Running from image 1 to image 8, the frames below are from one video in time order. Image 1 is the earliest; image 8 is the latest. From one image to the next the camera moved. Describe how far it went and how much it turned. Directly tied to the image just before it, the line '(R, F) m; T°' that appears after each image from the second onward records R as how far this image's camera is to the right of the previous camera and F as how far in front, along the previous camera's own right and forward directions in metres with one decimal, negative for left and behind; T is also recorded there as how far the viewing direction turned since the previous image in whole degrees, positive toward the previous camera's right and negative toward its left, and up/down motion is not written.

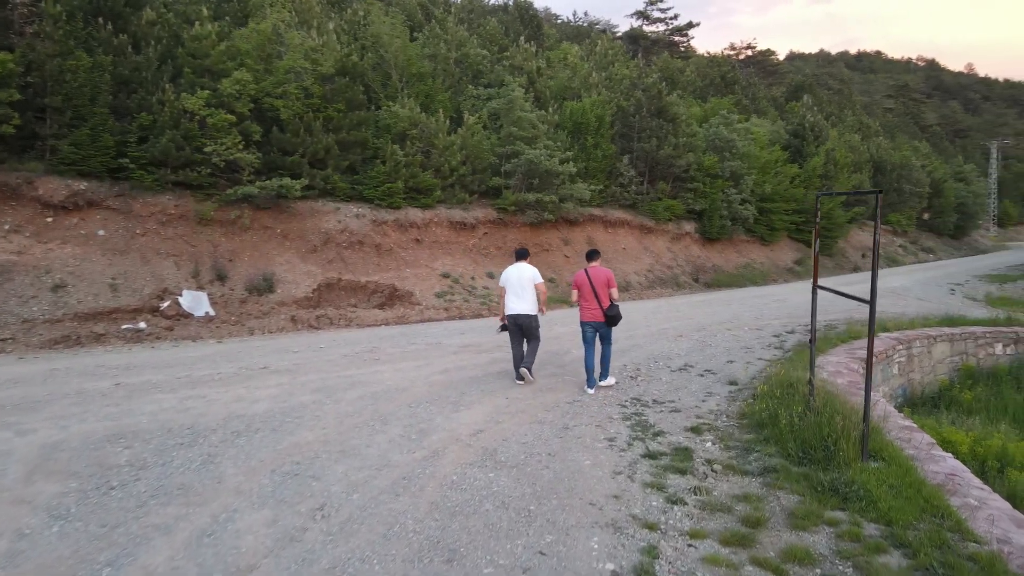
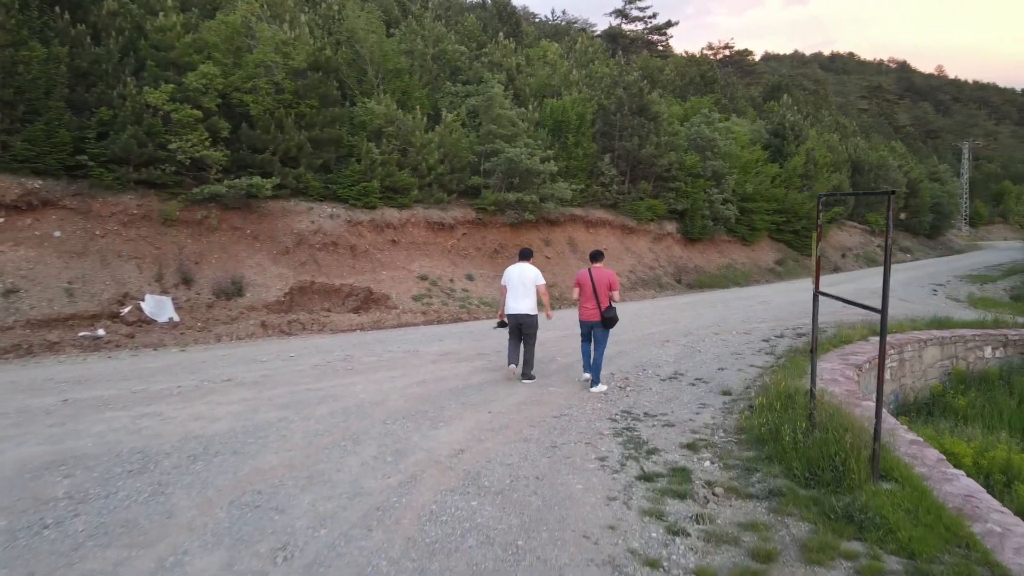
(0.0, +0.5) m; +2°
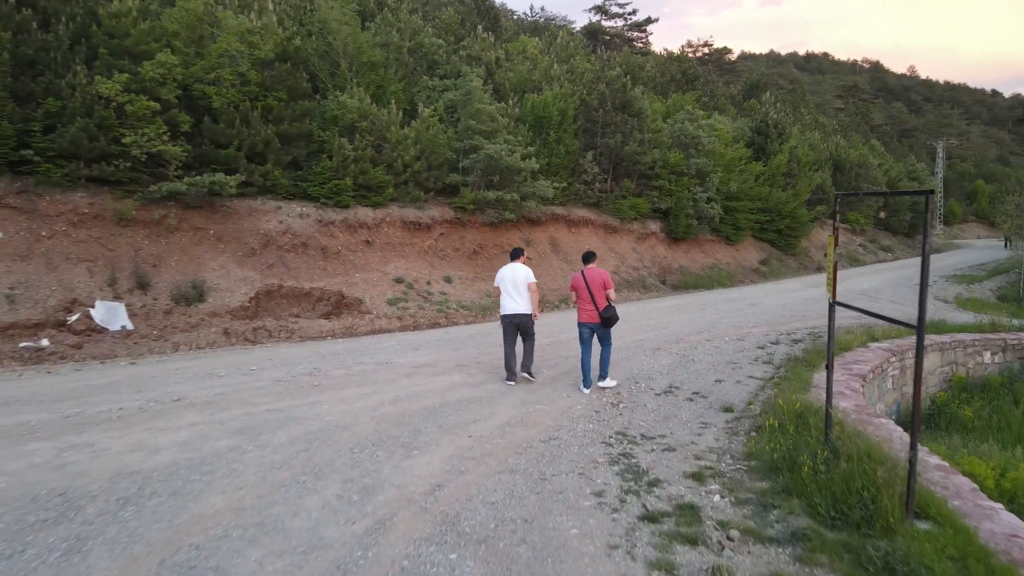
(0.0, +0.7) m; +2°
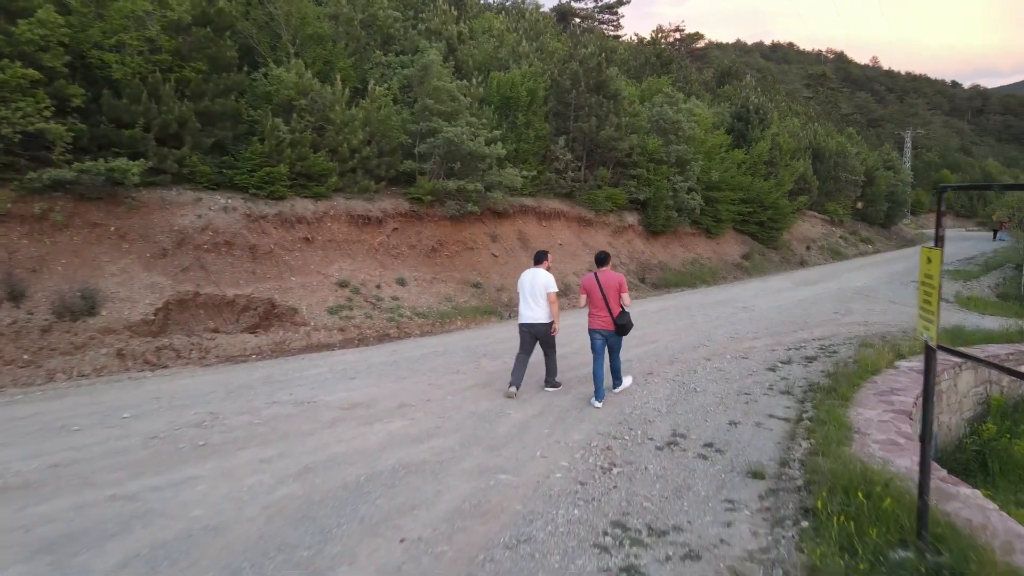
(+0.1, +1.9) m; +2°
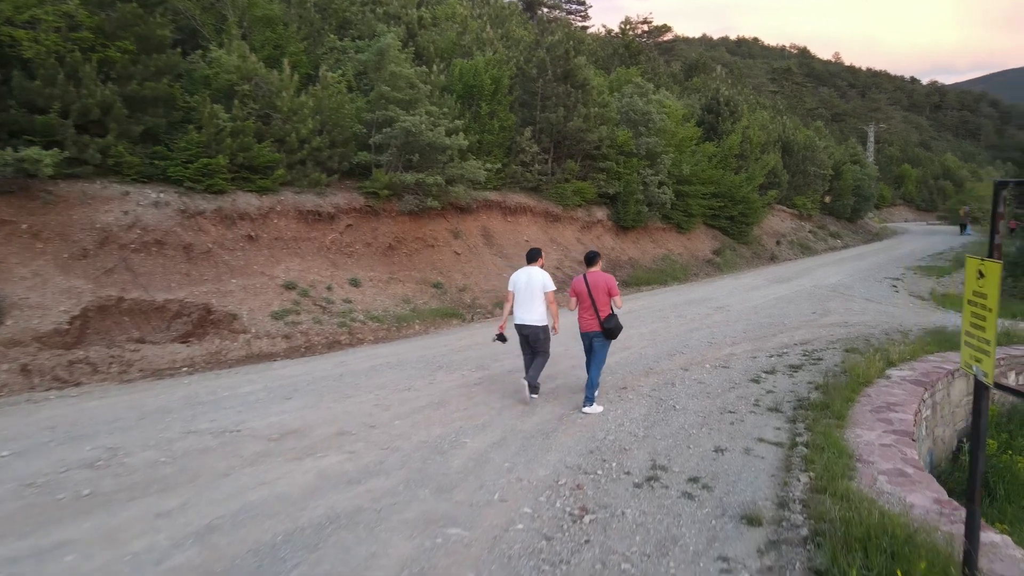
(+0.1, +0.9) m; +2°
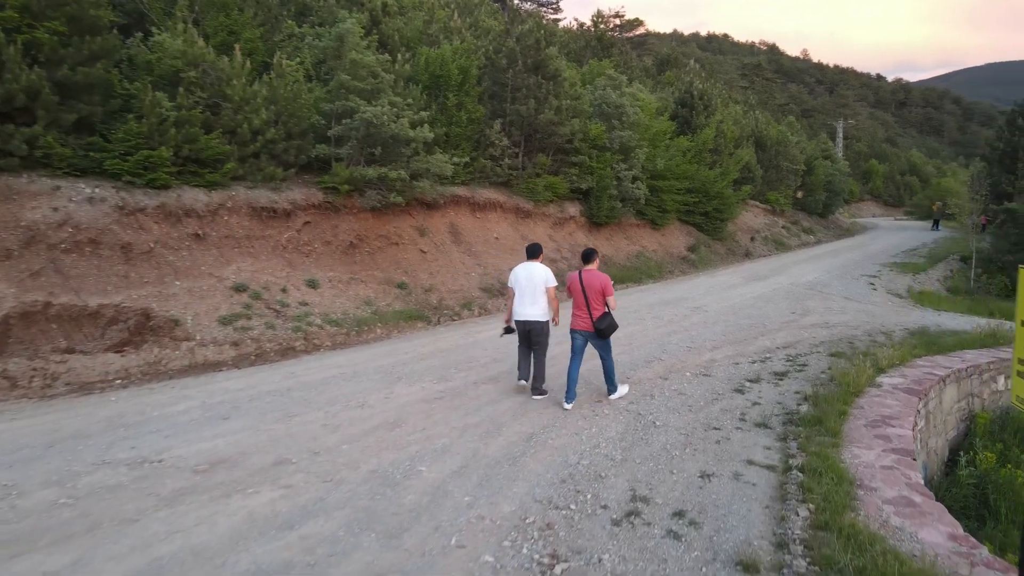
(+0.1, +0.7) m; +2°
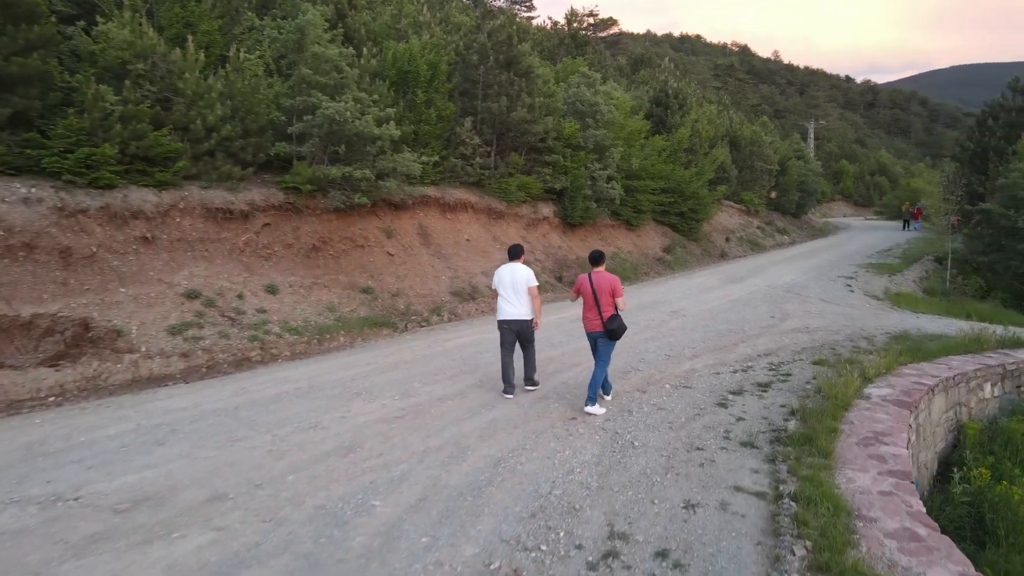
(+0.1, +0.5) m; +2°
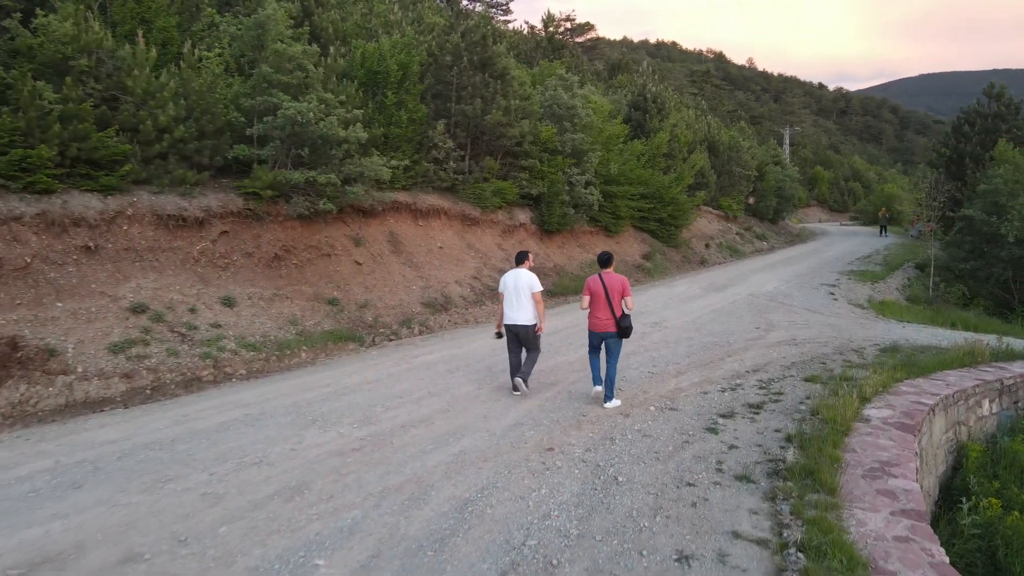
(+0.1, +0.6) m; +2°
